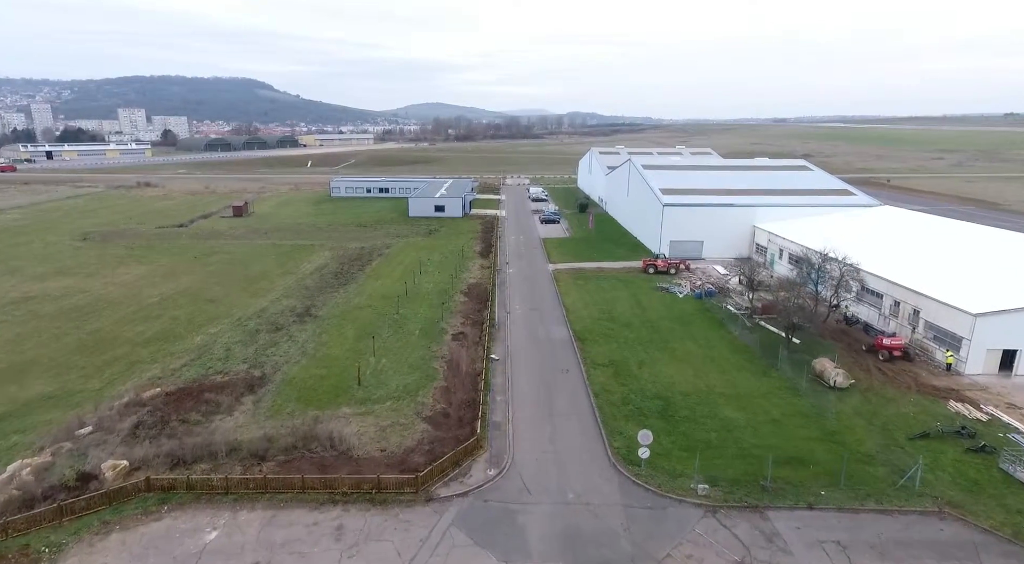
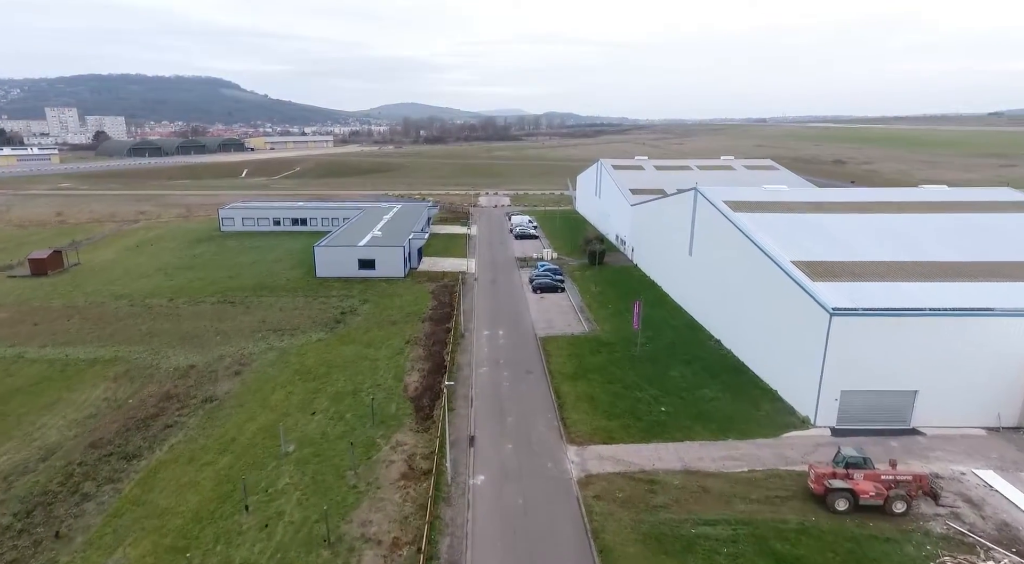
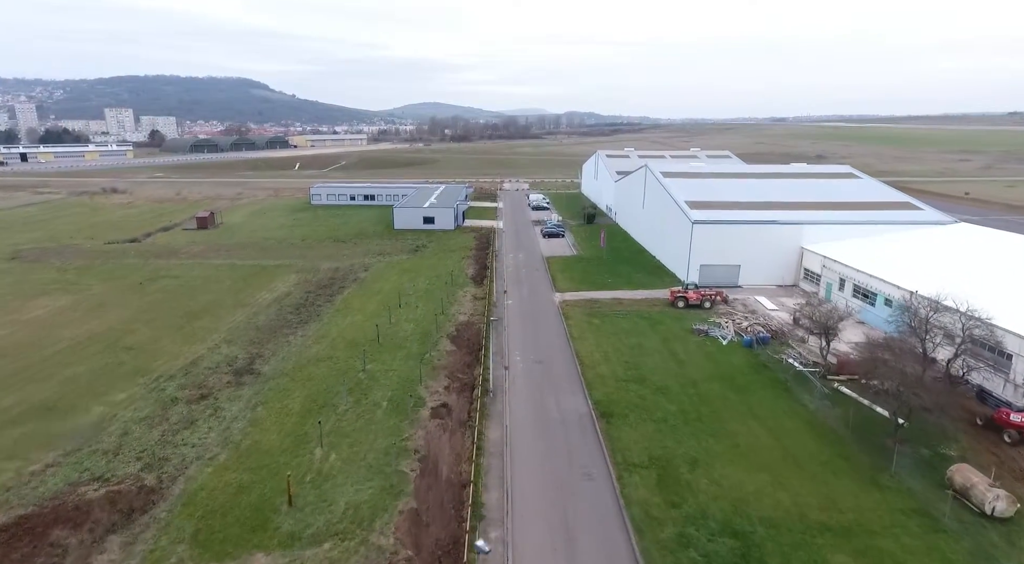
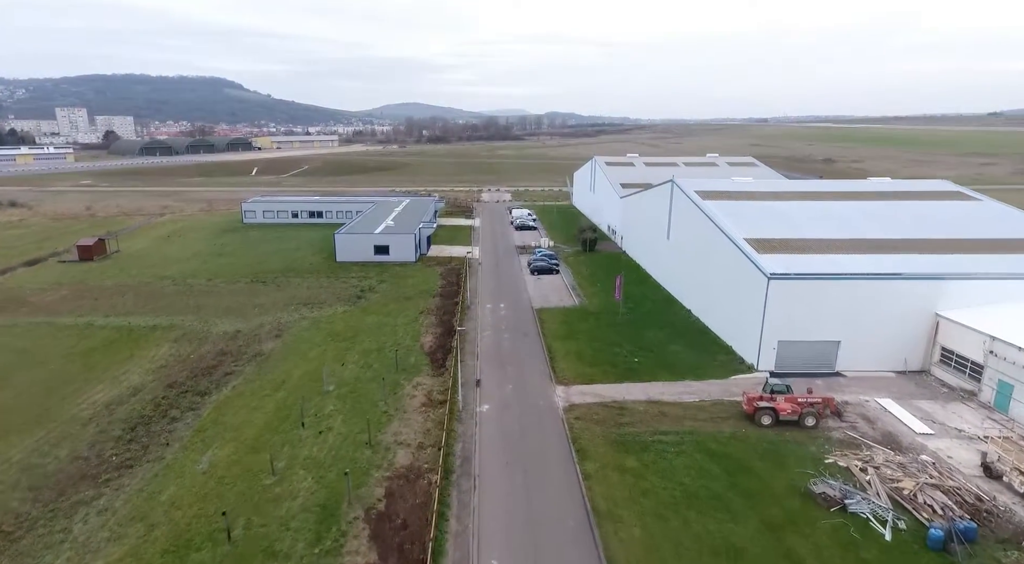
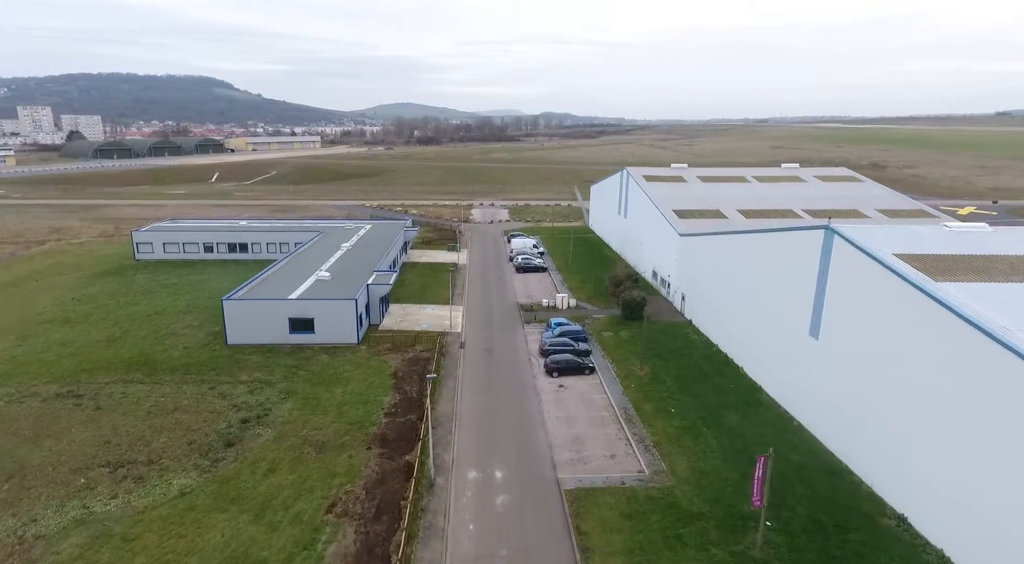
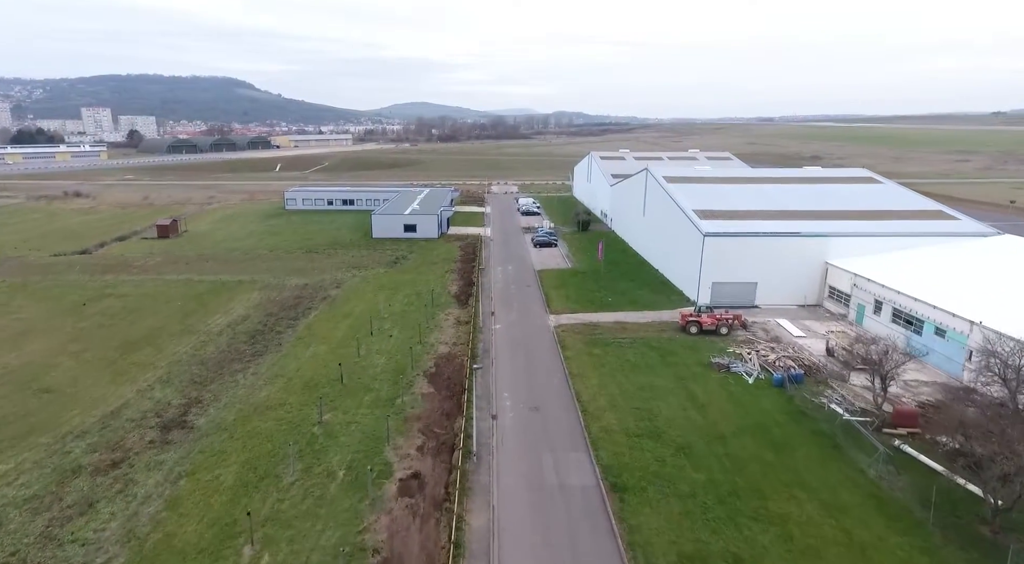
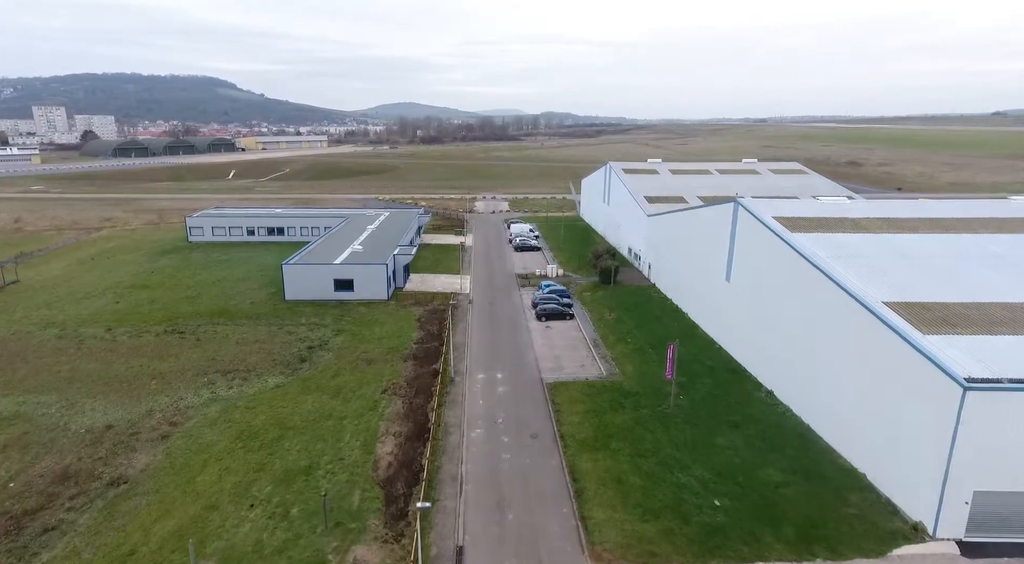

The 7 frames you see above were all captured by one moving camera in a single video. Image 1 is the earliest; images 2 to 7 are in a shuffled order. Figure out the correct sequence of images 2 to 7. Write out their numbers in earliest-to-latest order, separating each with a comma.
3, 6, 4, 2, 7, 5
